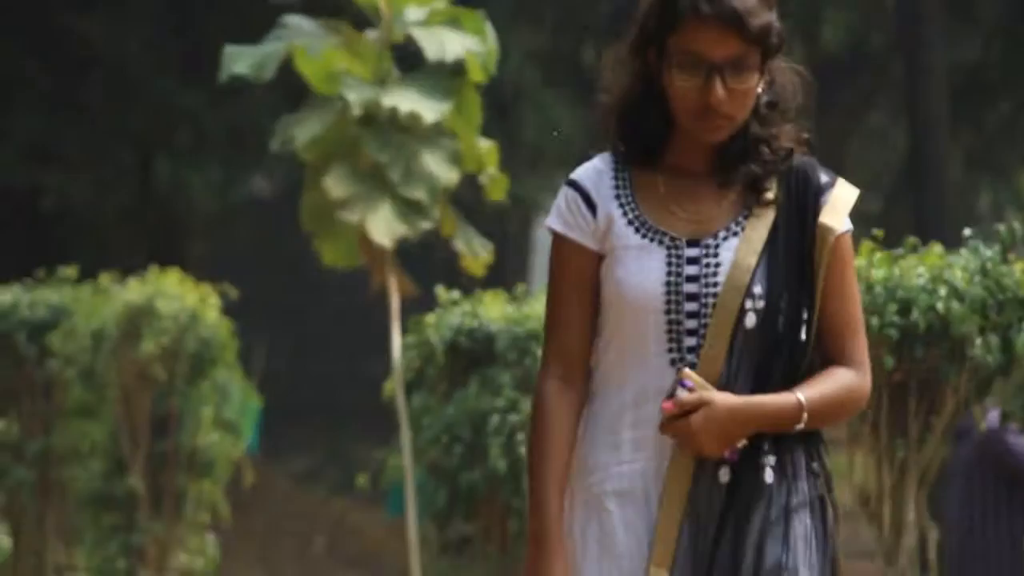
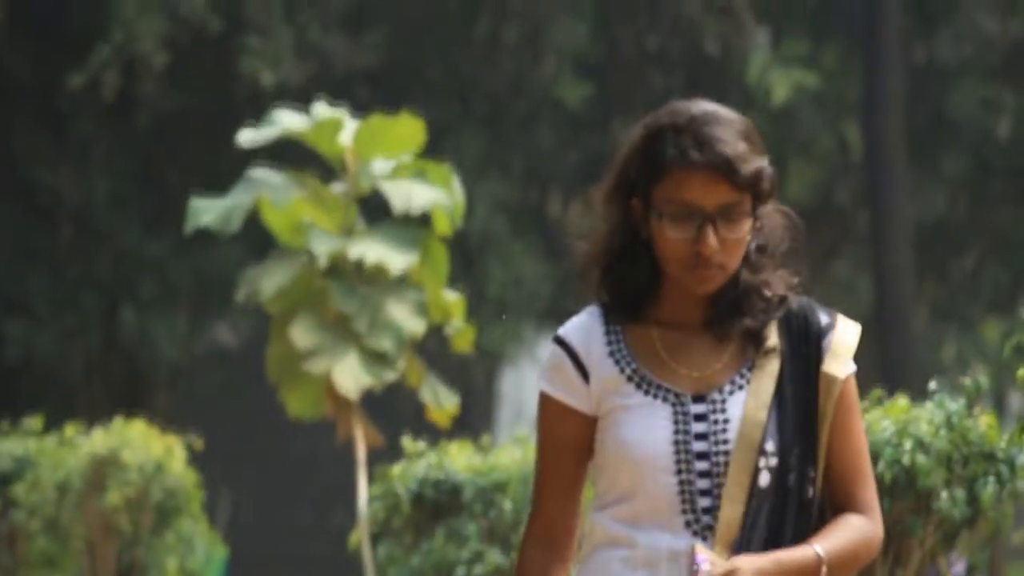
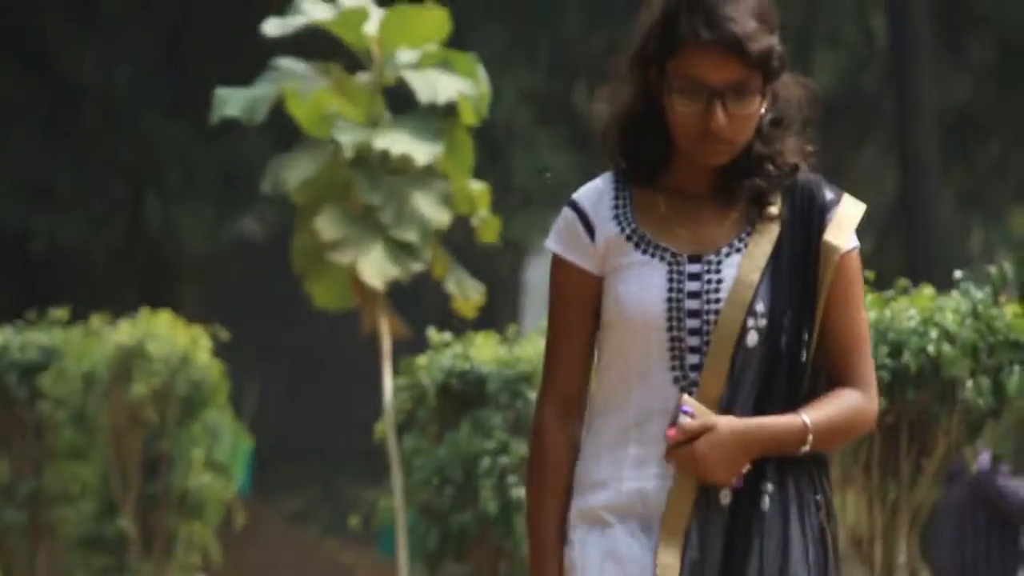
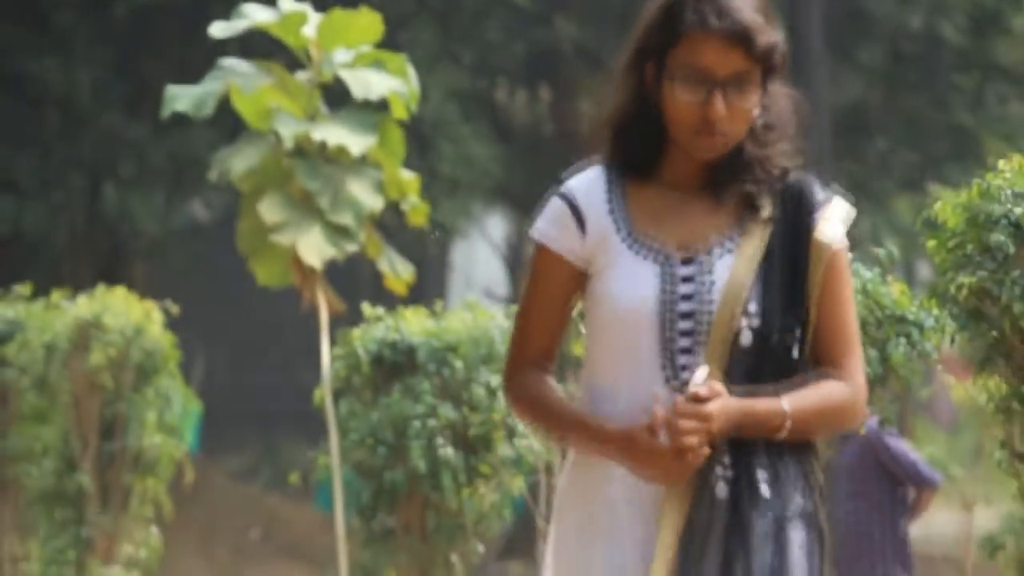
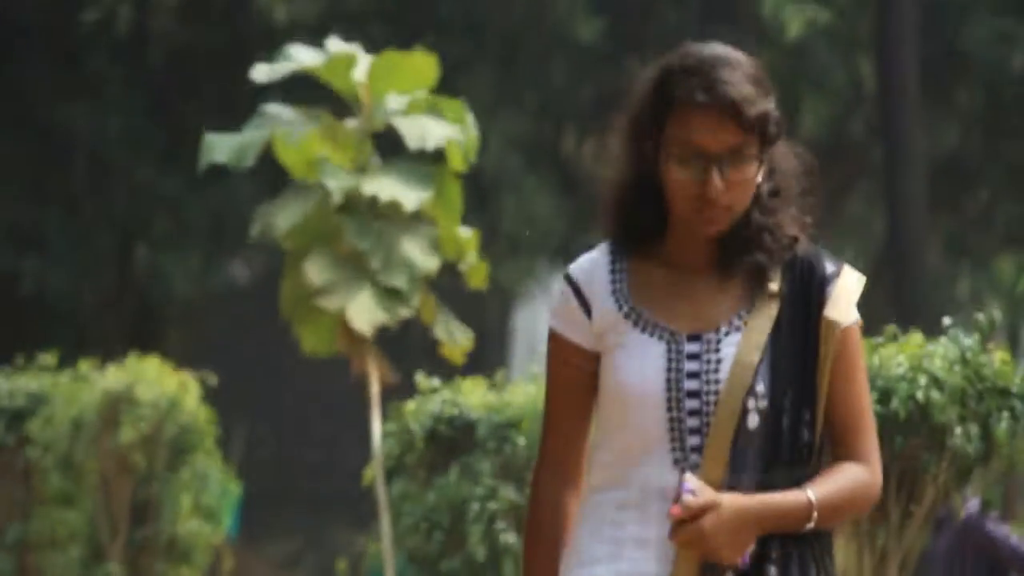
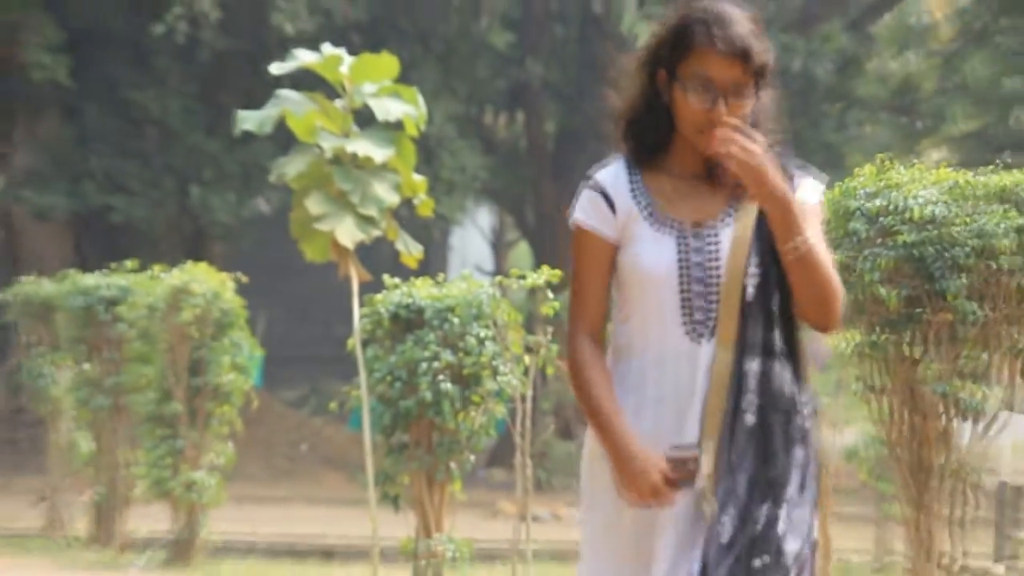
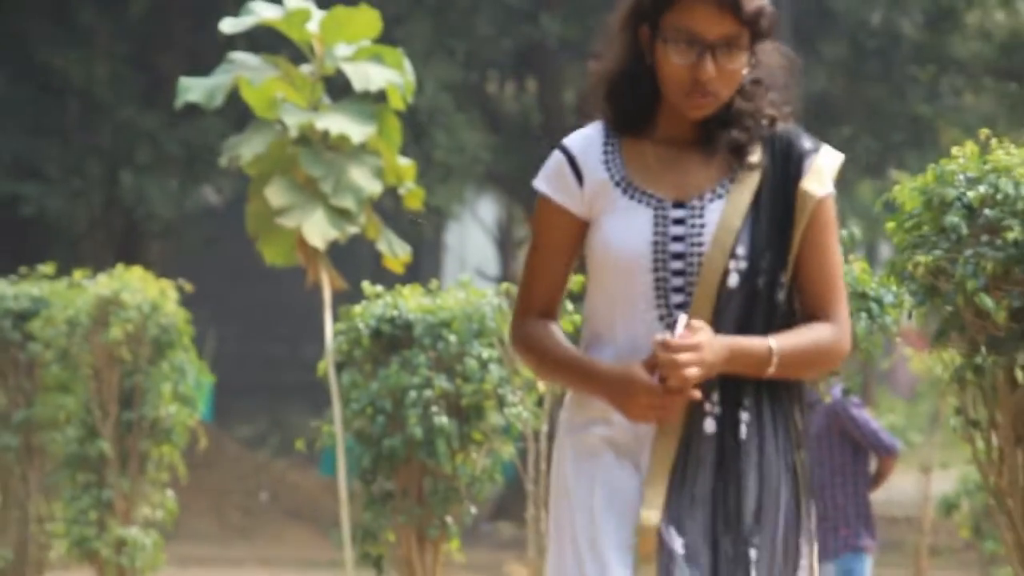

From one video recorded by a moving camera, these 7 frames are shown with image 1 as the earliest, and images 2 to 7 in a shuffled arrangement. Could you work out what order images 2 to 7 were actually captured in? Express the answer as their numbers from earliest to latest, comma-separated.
3, 5, 2, 4, 7, 6
